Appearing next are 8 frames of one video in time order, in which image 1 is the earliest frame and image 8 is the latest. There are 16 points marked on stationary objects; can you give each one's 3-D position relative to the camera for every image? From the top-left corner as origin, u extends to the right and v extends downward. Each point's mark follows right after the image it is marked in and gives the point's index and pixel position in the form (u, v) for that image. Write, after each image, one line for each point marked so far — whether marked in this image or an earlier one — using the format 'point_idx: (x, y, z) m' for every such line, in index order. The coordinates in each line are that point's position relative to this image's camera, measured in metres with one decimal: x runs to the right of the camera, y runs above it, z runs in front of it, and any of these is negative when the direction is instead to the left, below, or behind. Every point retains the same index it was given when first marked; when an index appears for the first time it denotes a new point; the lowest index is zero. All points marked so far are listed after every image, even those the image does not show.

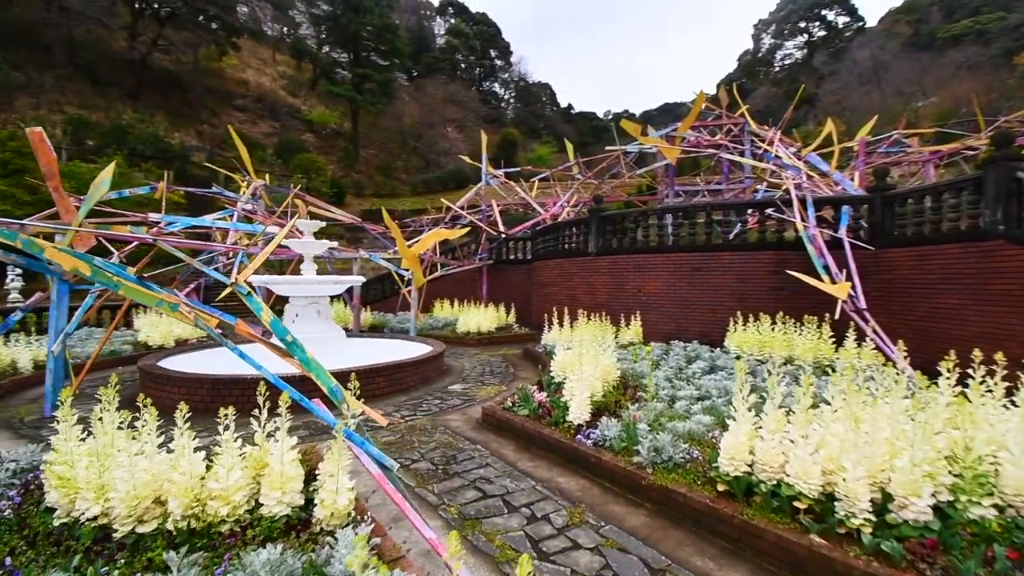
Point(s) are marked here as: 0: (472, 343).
0: (-1.0, -1.4, +11.4) m
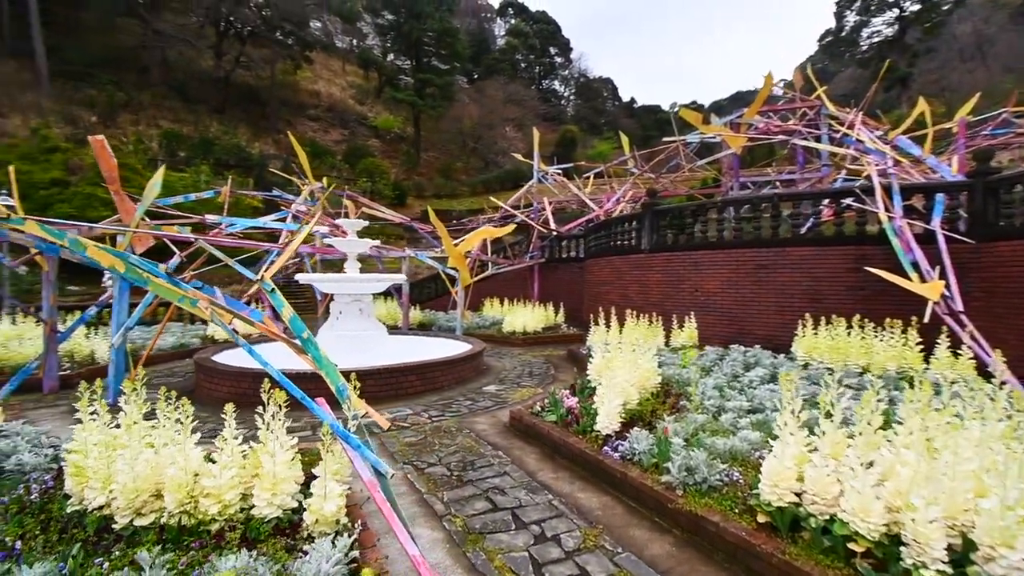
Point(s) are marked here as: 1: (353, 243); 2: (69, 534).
0: (+0.1, -1.4, +11.2) m
1: (-2.8, +0.8, +8.1) m
2: (-2.6, -1.4, +2.7) m
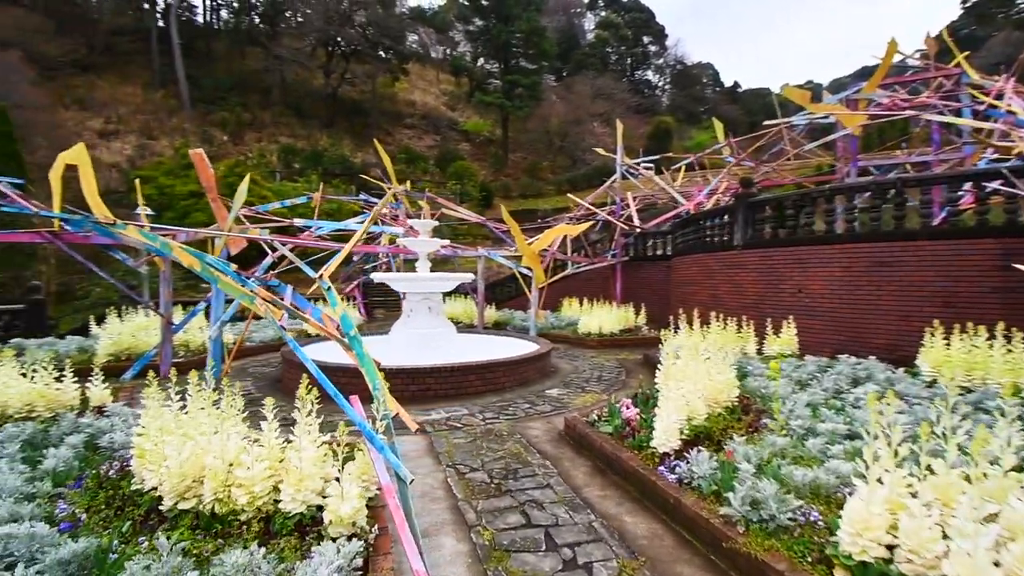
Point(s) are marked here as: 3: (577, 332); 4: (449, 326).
0: (+1.9, -1.3, +10.8) m
1: (-1.6, +0.8, +8.2) m
2: (-2.4, -1.4, +3.0) m
3: (+1.6, -1.1, +11.6) m
4: (-1.1, -0.7, +8.3) m
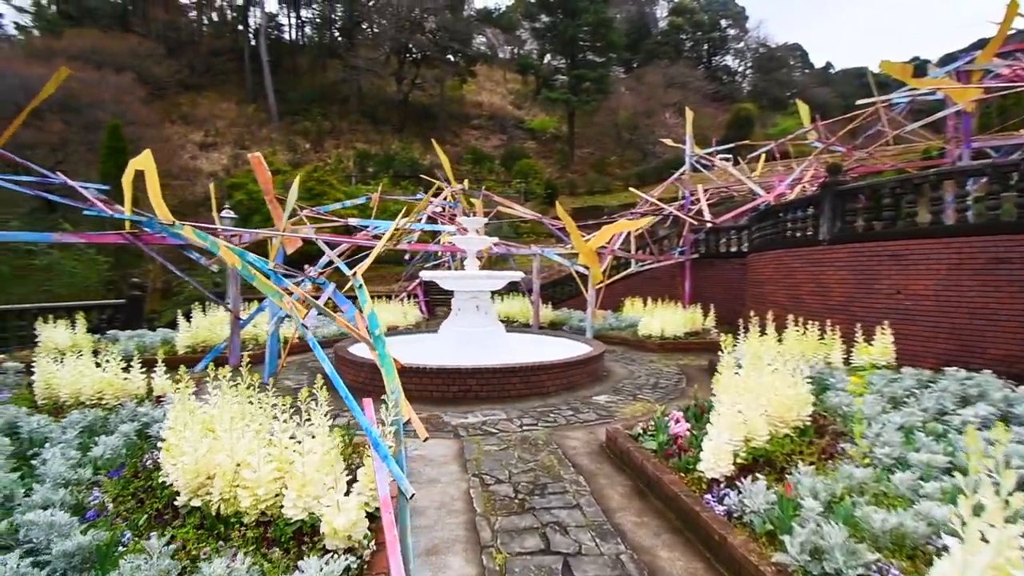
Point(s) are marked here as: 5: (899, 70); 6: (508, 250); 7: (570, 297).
0: (+3.1, -1.3, +10.1) m
1: (-0.7, +0.8, +8.1) m
2: (-2.3, -1.4, +3.0) m
3: (+2.9, -1.1, +11.0) m
4: (-0.2, -0.7, +8.0) m
5: (+7.0, +4.0, +8.4) m
6: (-0.1, +0.9, +11.4) m
7: (+2.0, -0.3, +16.7) m
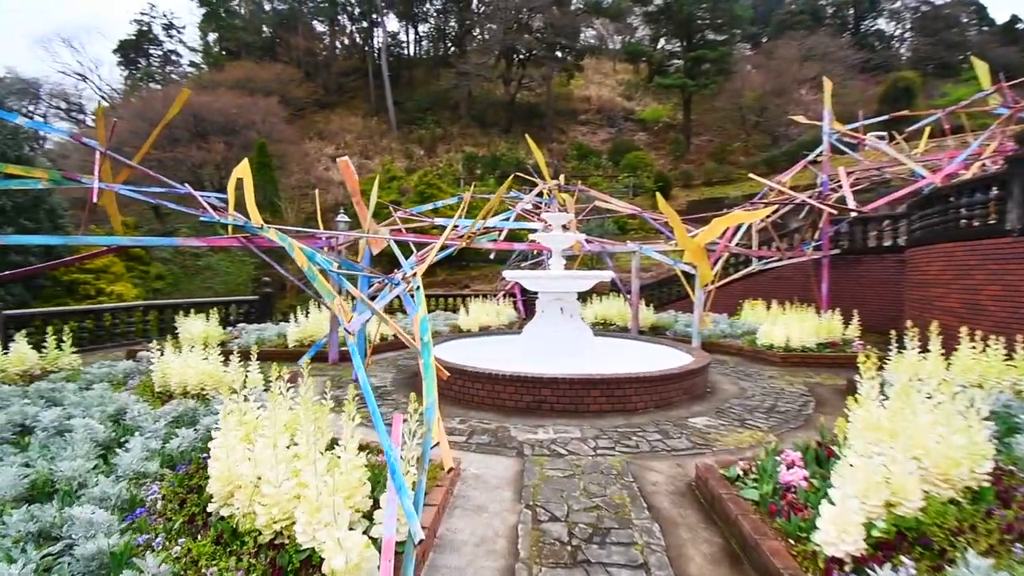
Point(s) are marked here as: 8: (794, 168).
0: (+4.9, -1.4, +8.6) m
1: (+0.7, +0.8, +7.6) m
2: (-2.0, -1.4, +3.0) m
3: (+4.9, -1.1, +9.5) m
4: (+1.2, -0.7, +7.4) m
5: (+8.3, +3.9, +6.1) m
6: (+2.1, +0.9, +10.6) m
7: (+5.3, -0.3, +15.3) m
8: (+7.6, +3.3, +12.9) m
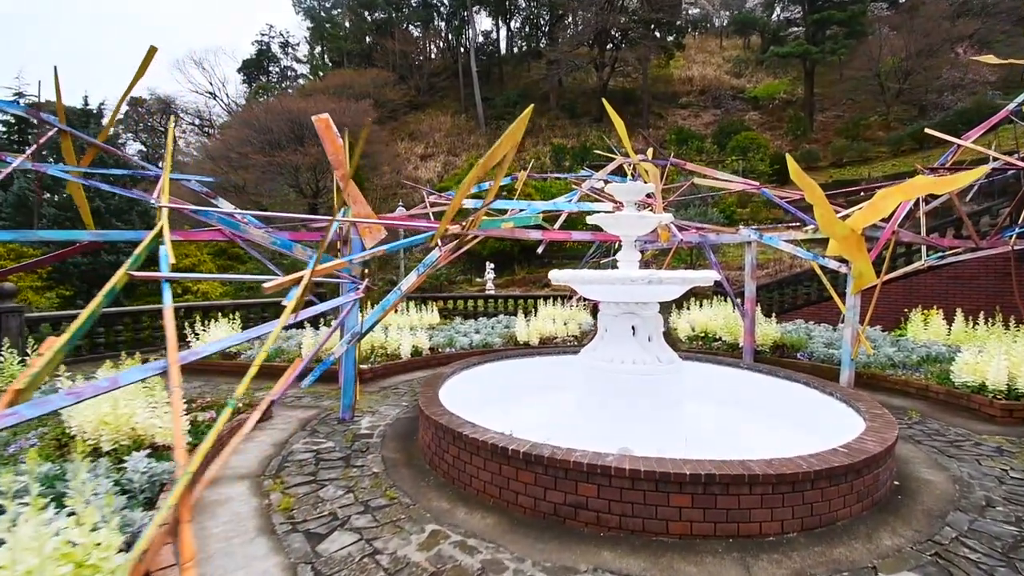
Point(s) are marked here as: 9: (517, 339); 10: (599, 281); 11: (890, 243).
0: (+5.5, -1.5, +5.3) m
1: (+1.2, +0.7, +5.1) m
2: (-2.4, -1.5, +1.2) m
3: (+5.7, -1.2, +6.2) m
4: (+1.6, -0.8, +4.8) m
5: (+8.4, +3.8, +2.1) m
6: (+3.2, +0.8, +7.8) m
7: (+7.3, -0.4, +11.7) m
8: (+9.0, +3.2, +8.9) m
9: (+0.1, -1.1, +9.8) m
10: (+0.8, +0.1, +4.7) m
11: (+6.1, +0.7, +7.6) m
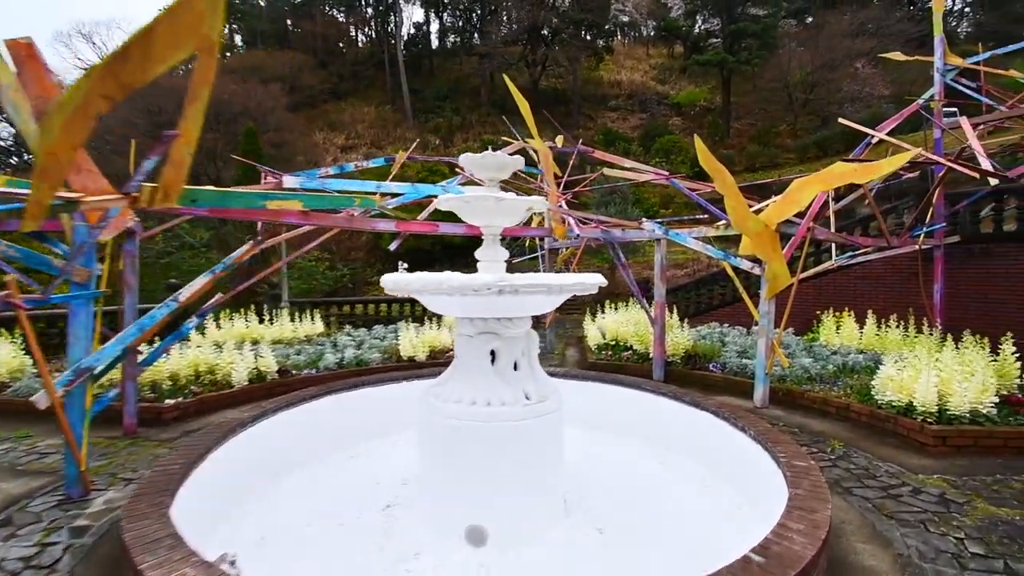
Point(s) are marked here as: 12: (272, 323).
0: (+4.0, -1.5, +4.5) m
1: (-0.2, +0.6, +3.7) m
2: (-3.3, -1.6, -0.7) m
3: (+4.1, -1.3, +5.4) m
4: (+0.2, -0.9, +3.5) m
5: (+7.2, +3.7, +1.6) m
6: (+1.3, +0.8, +6.6) m
7: (+4.9, -0.4, +11.1) m
8: (+7.0, +3.2, +8.5) m
9: (-2.0, -1.1, +8.2) m
10: (-0.6, 0.0, +3.3) m
11: (+4.3, +0.7, +6.9) m
12: (-5.0, -0.8, +9.9) m
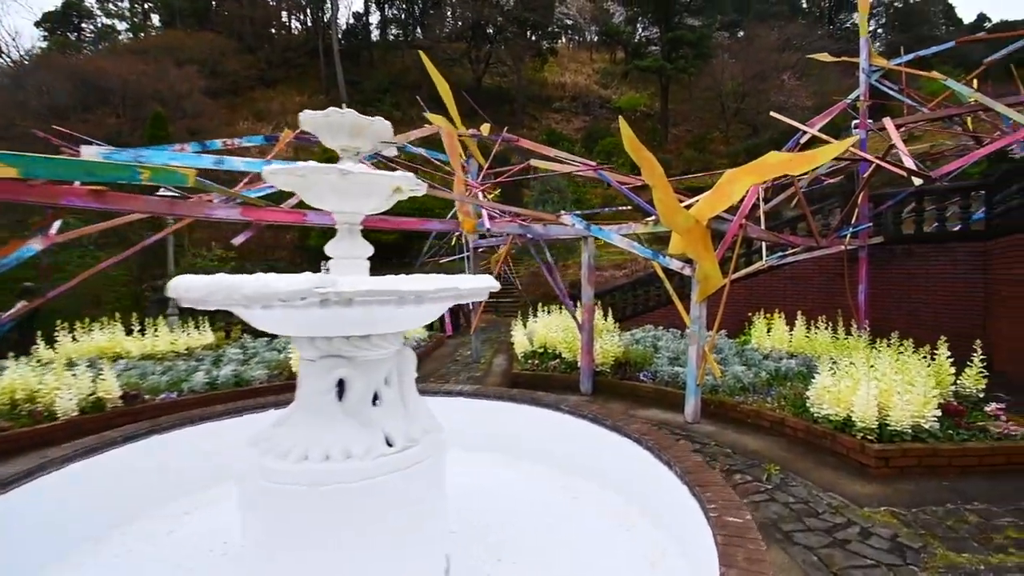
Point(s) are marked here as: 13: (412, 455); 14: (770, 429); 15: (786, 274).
0: (+3.0, -1.5, +4.0) m
1: (-1.0, +0.6, +2.7) m
2: (-3.6, -1.6, -1.9) m
3: (+3.0, -1.3, +4.9) m
4: (-0.6, -0.9, +2.6) m
5: (+6.6, +3.7, +1.5) m
6: (+0.2, +0.7, +5.8) m
7: (+3.2, -0.4, +10.6) m
8: (+5.6, +3.2, +8.3) m
9: (-3.3, -1.2, +7.1) m
10: (-1.4, 0.0, +2.3) m
11: (+3.1, +0.7, +6.4) m
12: (-6.5, -0.8, +8.4) m
13: (-0.6, -0.9, +2.7) m
14: (+2.7, -1.5, +4.9) m
15: (+6.1, +0.3, +10.3) m
